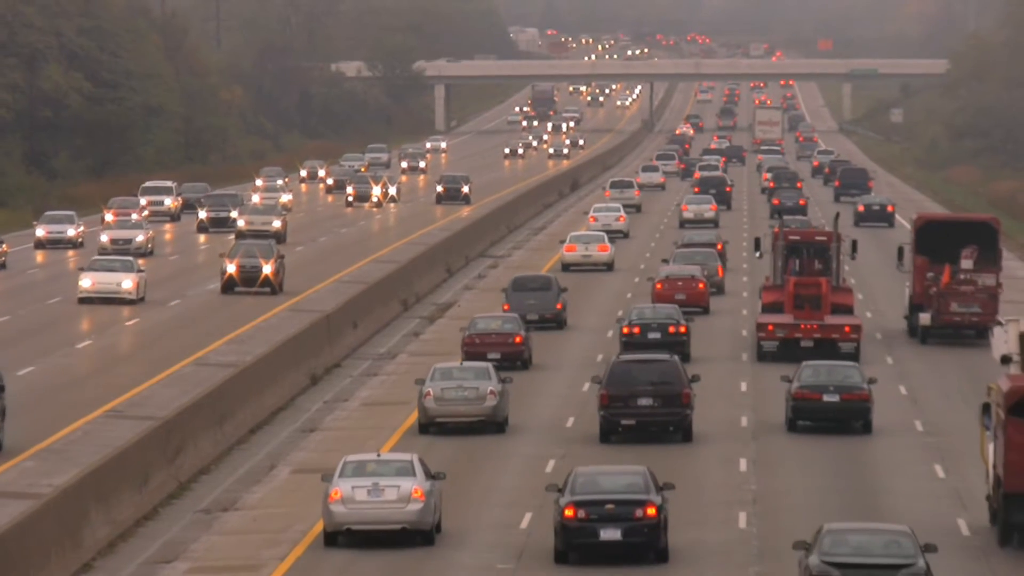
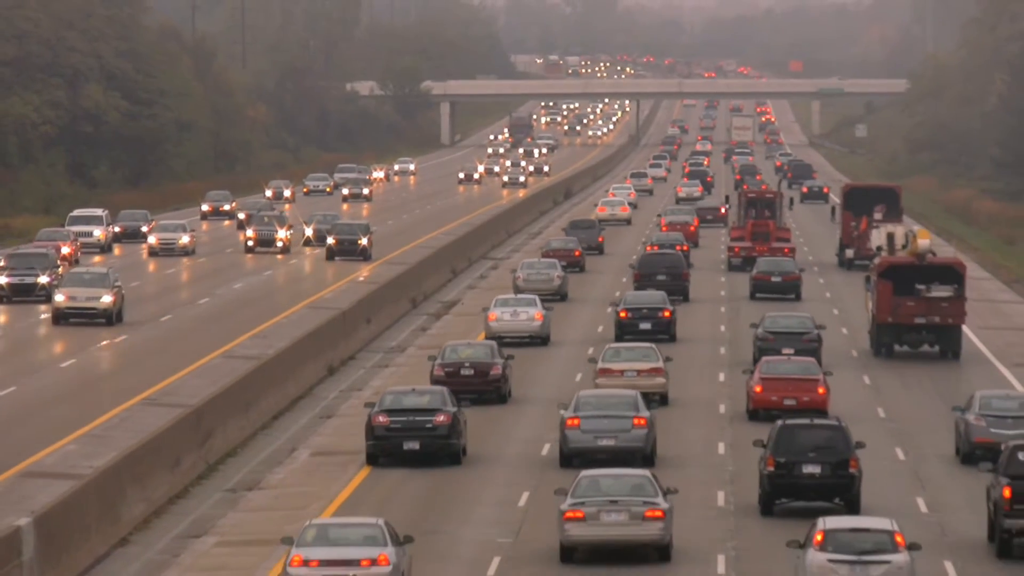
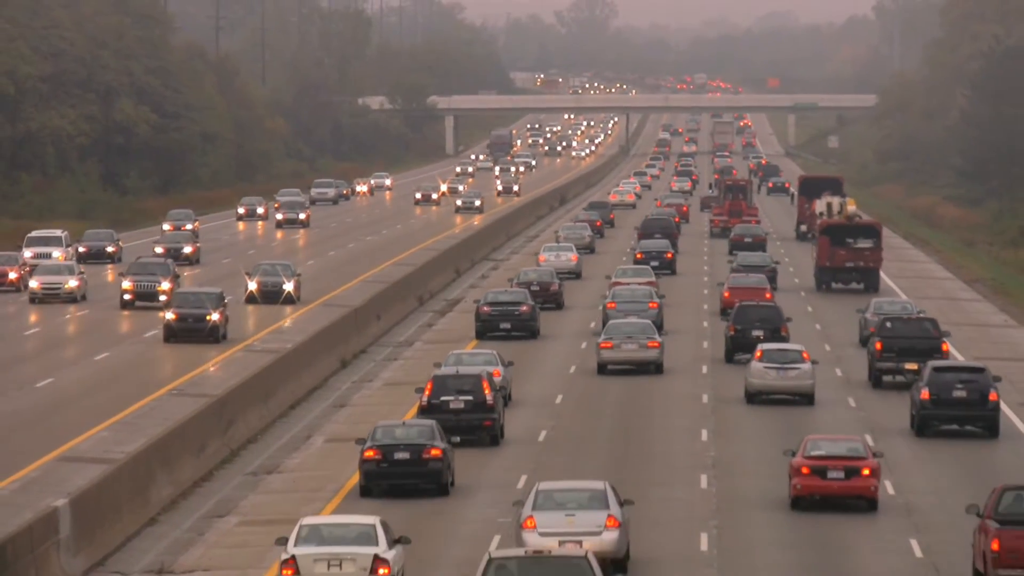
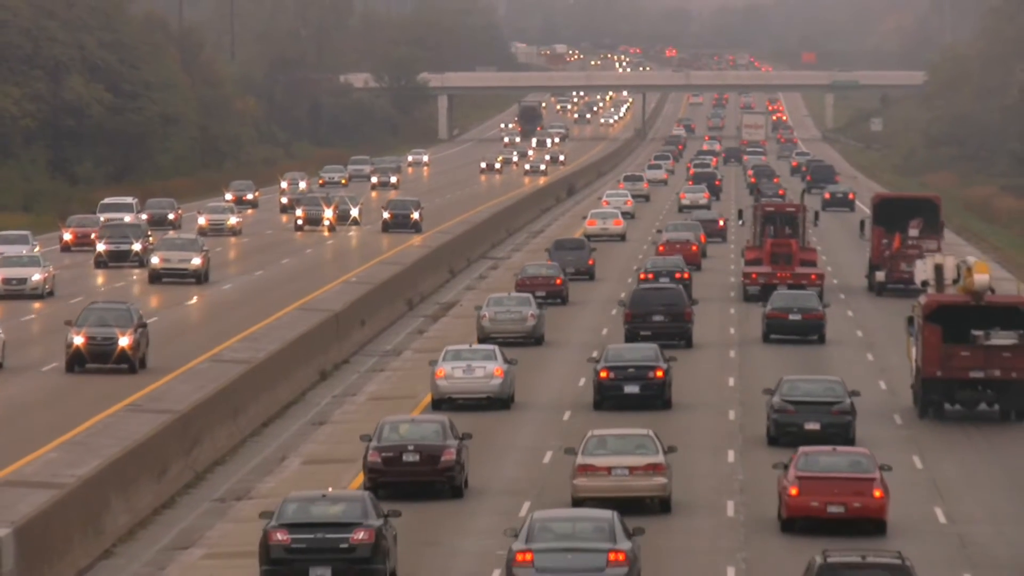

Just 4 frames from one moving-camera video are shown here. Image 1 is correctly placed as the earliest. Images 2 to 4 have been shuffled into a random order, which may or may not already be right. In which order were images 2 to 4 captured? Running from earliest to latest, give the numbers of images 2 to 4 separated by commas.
4, 2, 3
